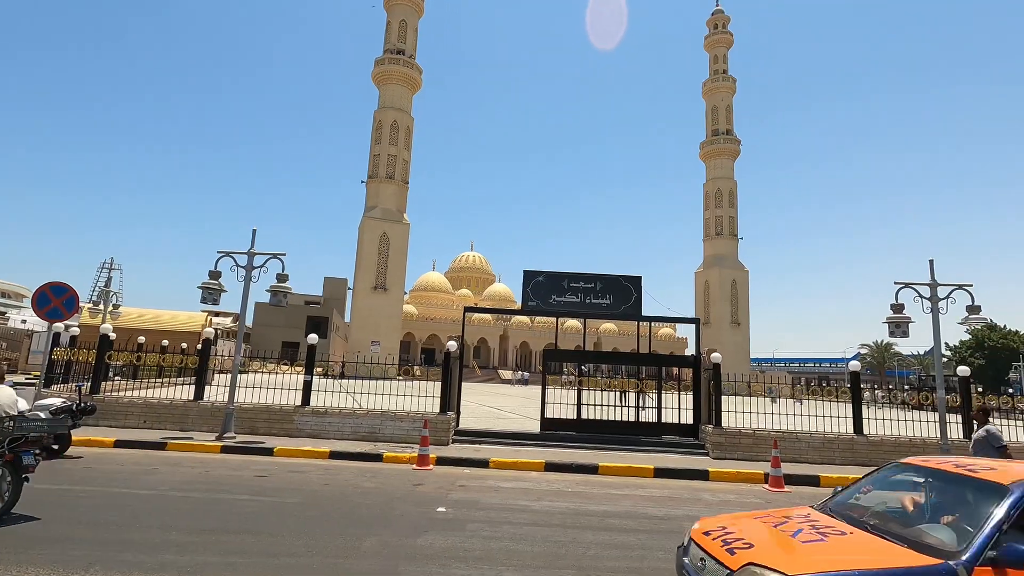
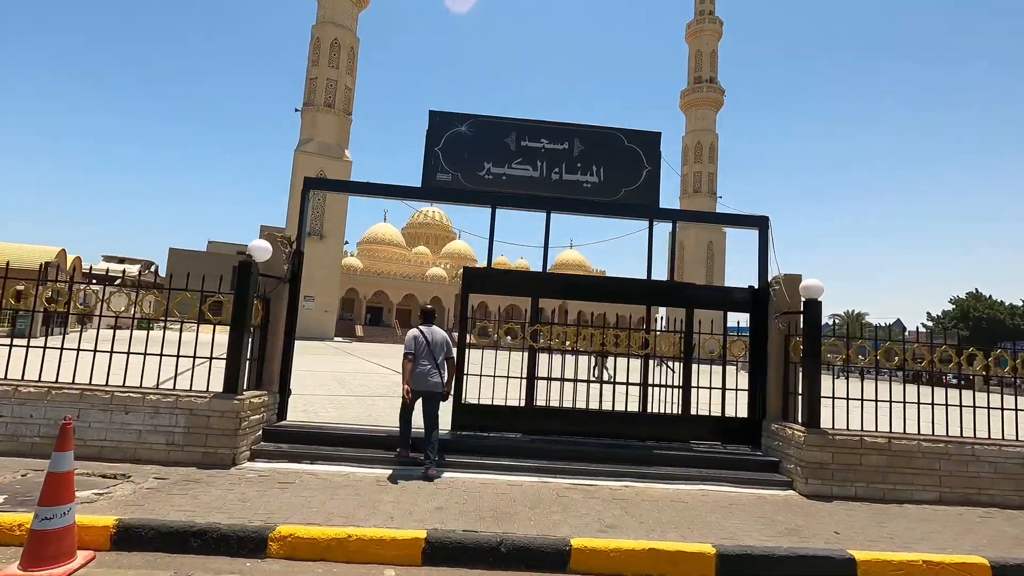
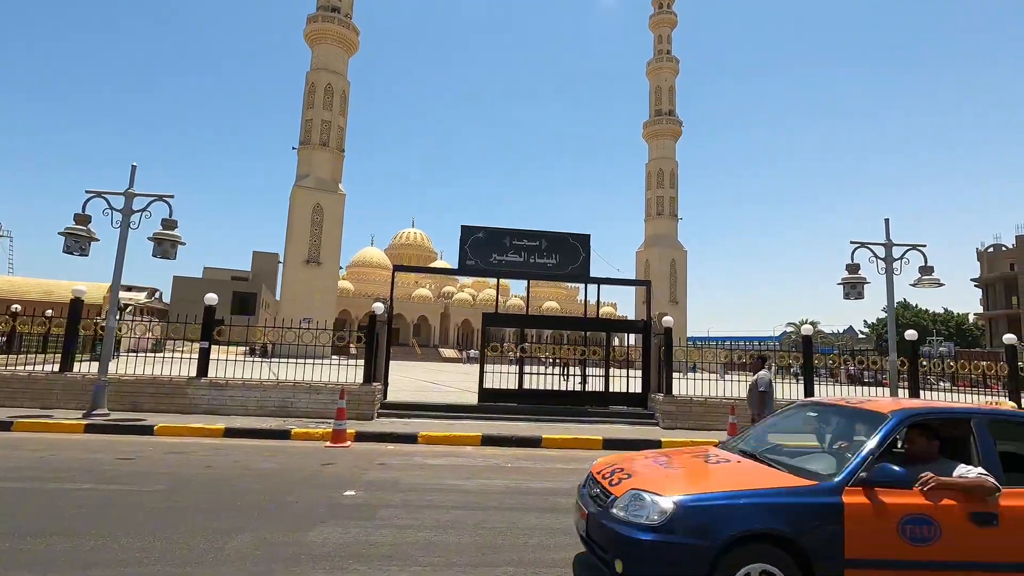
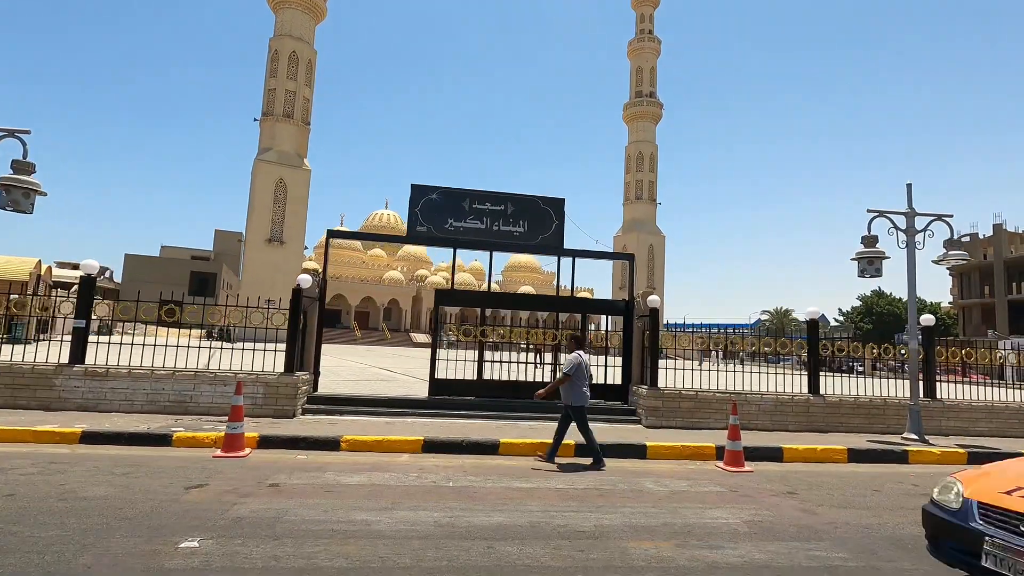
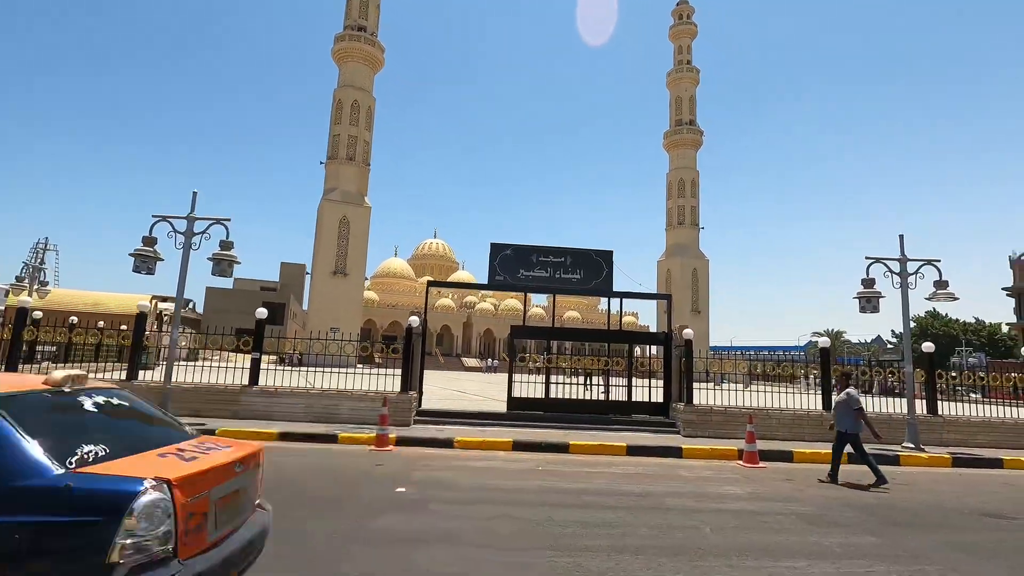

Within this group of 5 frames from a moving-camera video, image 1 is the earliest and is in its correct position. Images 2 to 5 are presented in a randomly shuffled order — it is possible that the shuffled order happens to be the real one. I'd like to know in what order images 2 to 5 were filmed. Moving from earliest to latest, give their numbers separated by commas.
5, 3, 4, 2
